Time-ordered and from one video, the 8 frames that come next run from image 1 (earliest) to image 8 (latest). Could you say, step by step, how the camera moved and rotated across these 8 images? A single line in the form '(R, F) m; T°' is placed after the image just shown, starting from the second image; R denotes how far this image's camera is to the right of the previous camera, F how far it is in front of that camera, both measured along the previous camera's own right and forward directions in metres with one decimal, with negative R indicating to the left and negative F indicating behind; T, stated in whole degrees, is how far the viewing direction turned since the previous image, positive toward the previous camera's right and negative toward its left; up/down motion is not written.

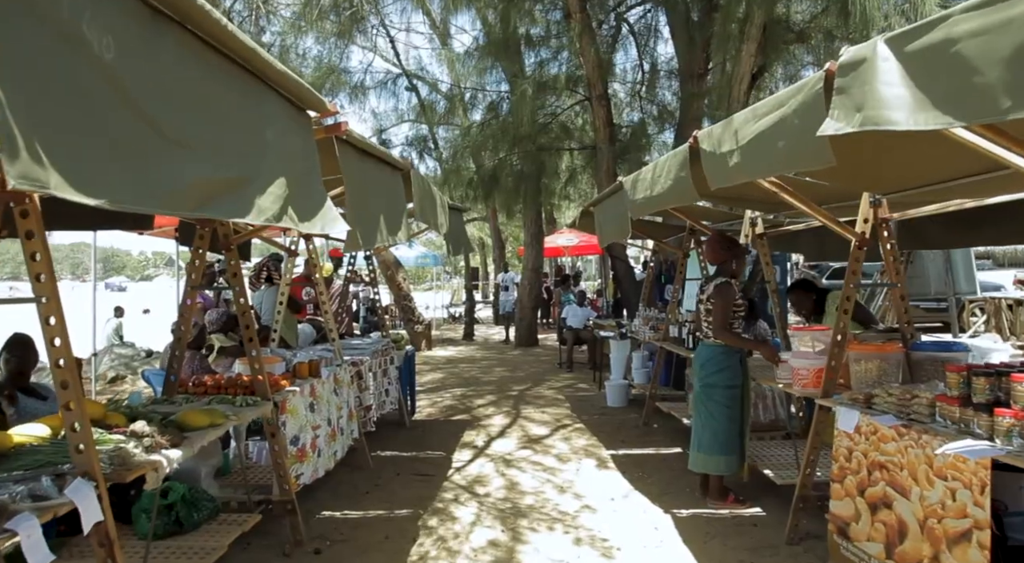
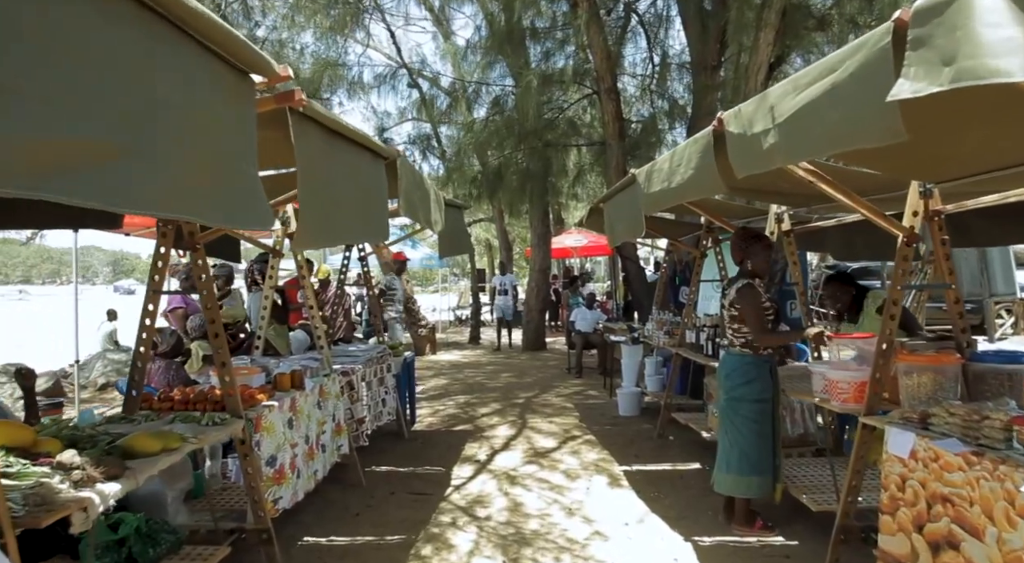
(0.0, +0.4) m; -1°
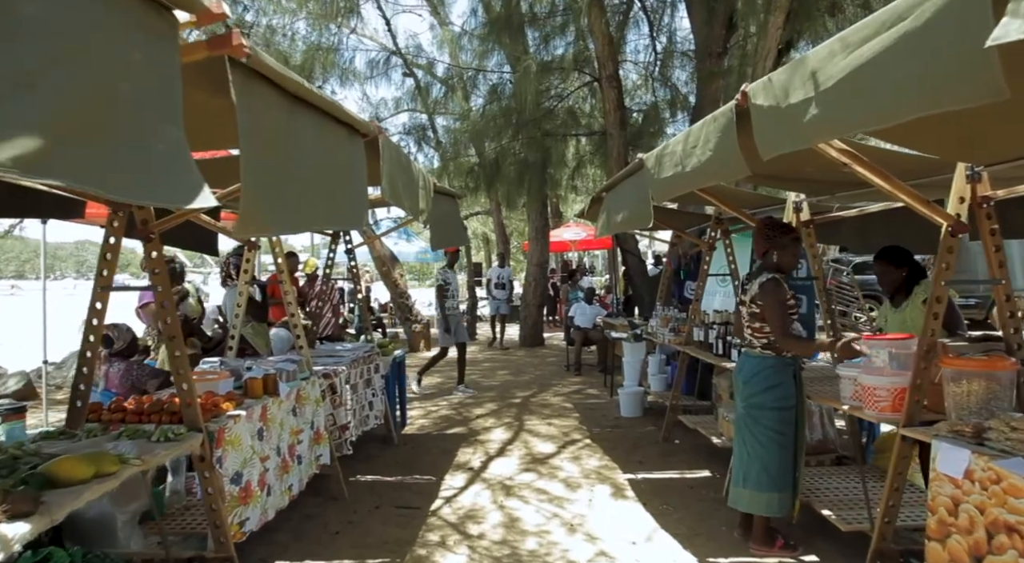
(0.0, +0.4) m; 0°
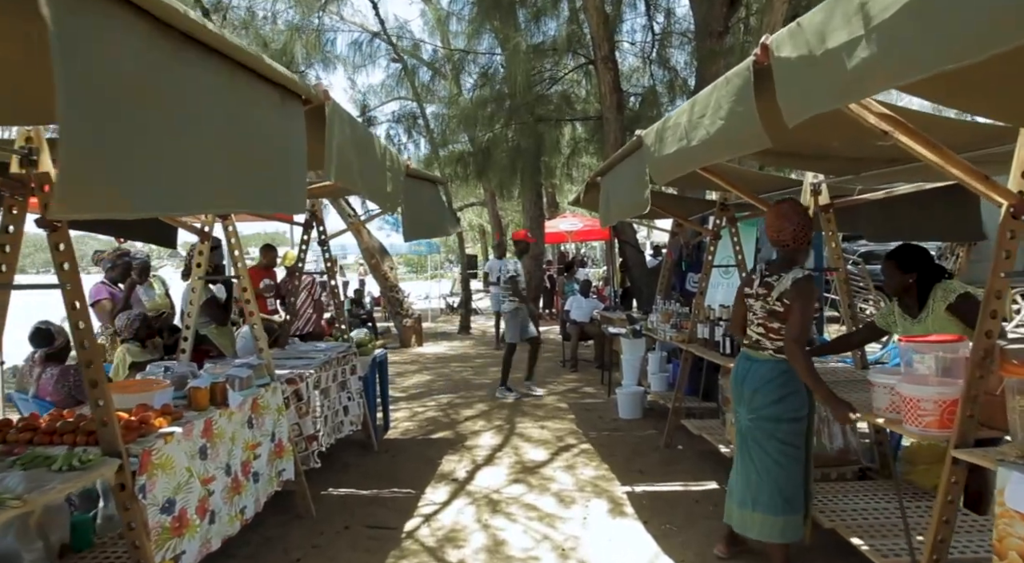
(+0.1, +0.5) m; 0°
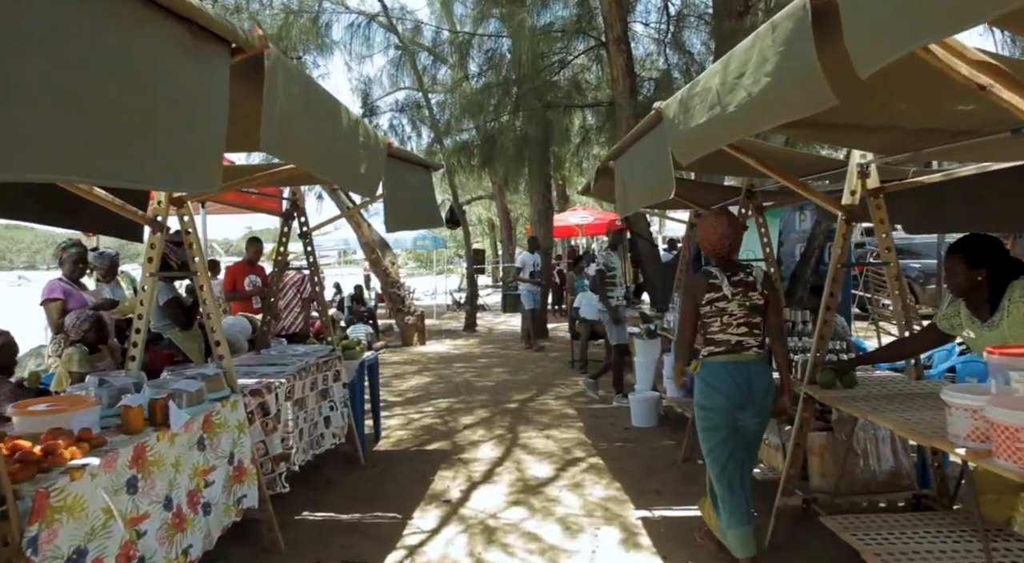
(+0.1, +0.5) m; -1°
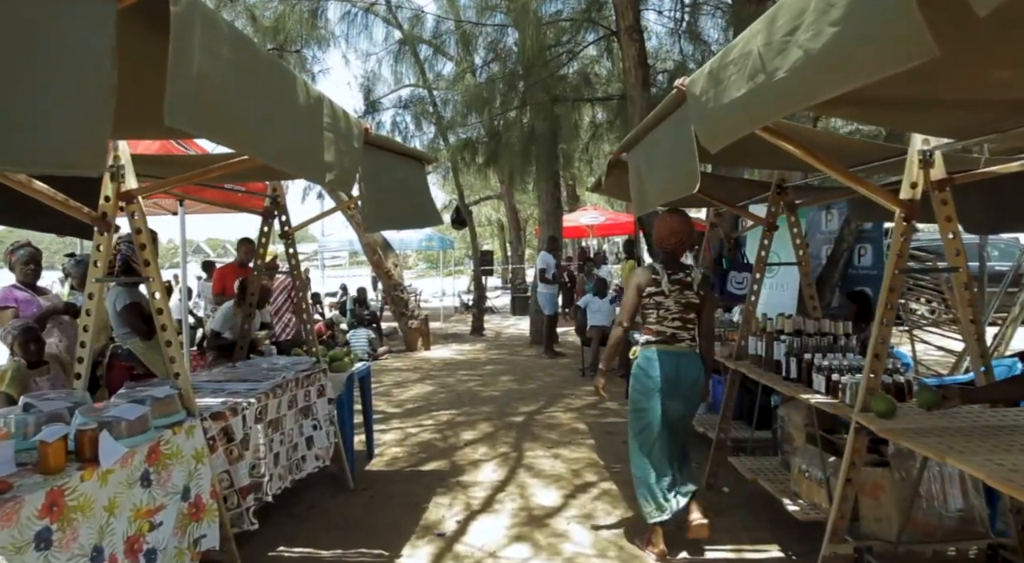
(0.0, +0.5) m; -1°
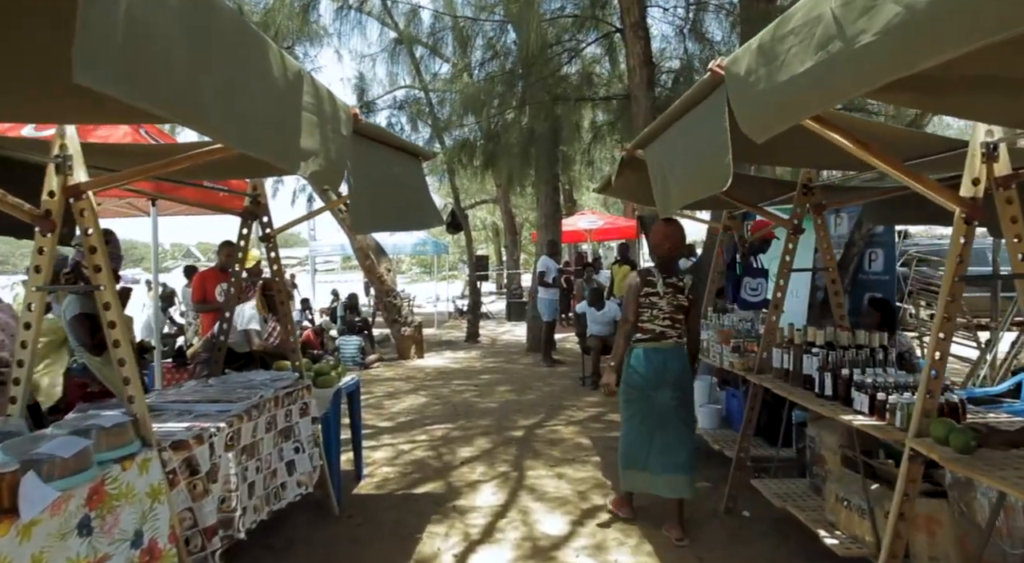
(0.0, +0.4) m; +1°
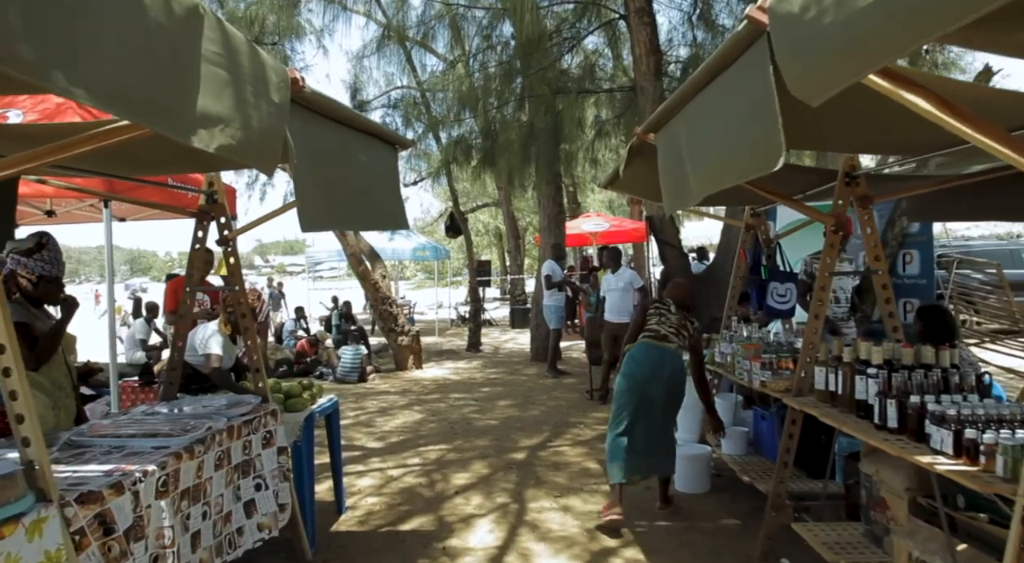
(0.0, +0.5) m; 0°
